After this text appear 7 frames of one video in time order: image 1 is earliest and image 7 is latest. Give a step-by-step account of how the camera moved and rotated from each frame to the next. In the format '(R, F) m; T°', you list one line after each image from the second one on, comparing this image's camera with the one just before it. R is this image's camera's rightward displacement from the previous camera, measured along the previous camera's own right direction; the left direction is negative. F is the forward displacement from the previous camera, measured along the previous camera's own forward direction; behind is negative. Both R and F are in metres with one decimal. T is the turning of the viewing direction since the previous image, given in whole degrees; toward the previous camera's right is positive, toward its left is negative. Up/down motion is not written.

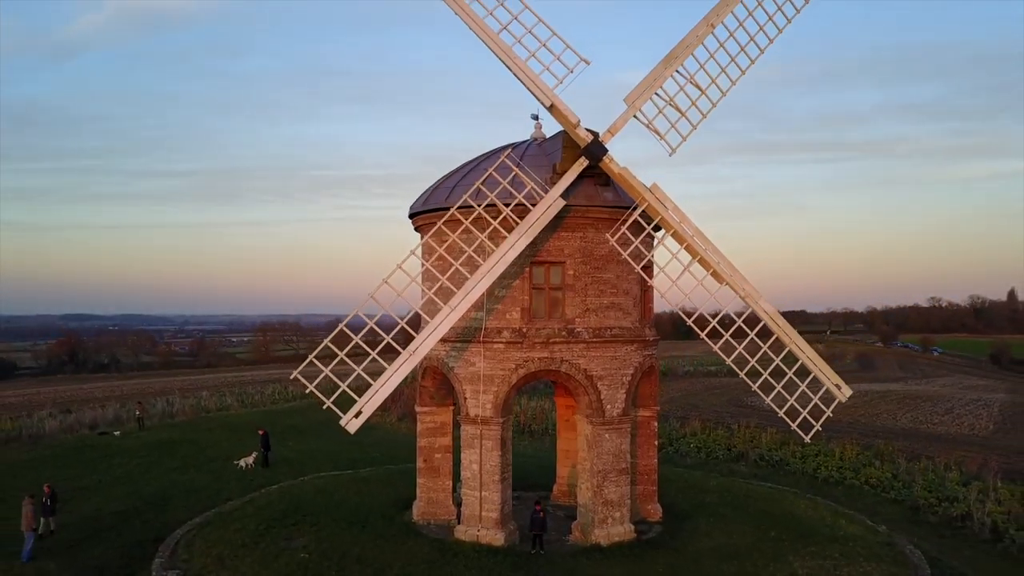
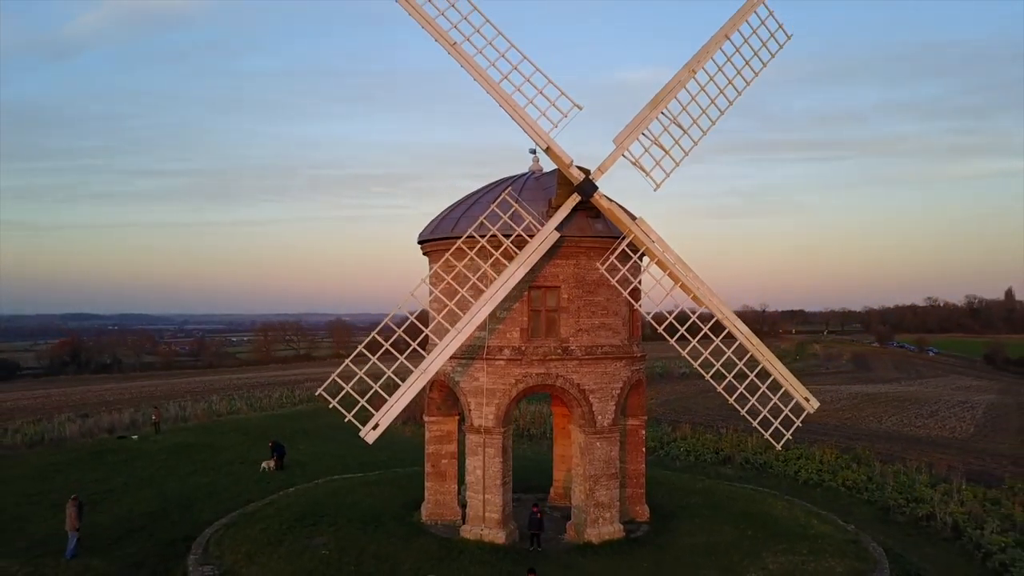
(0.0, -1.1) m; 0°
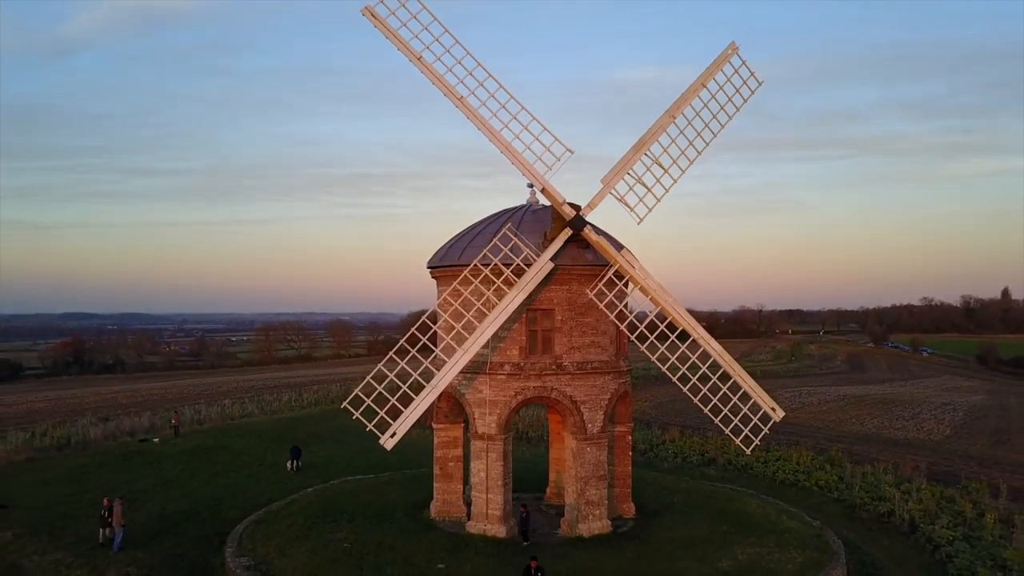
(0.0, -1.5) m; 0°
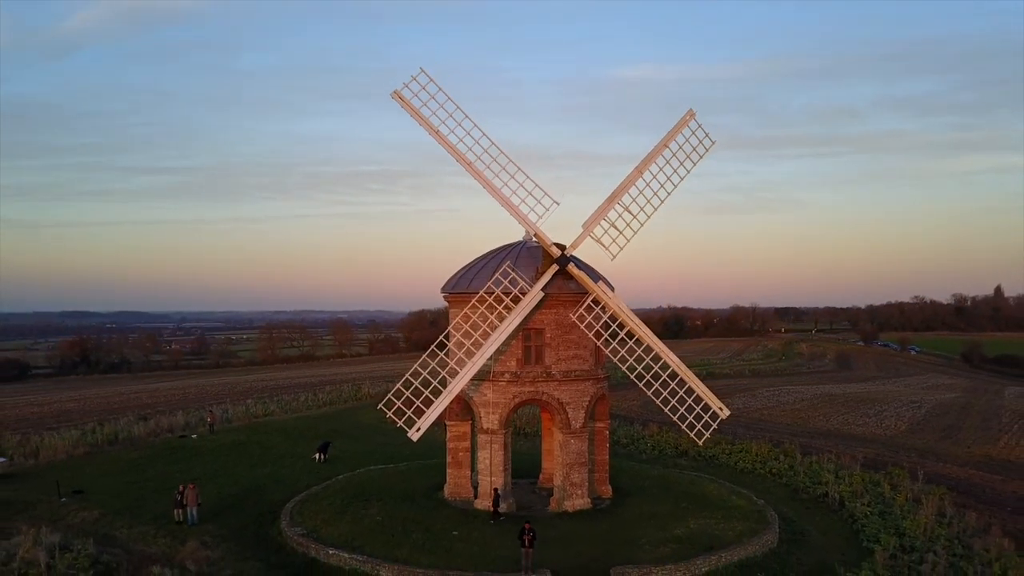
(0.0, -3.2) m; 0°
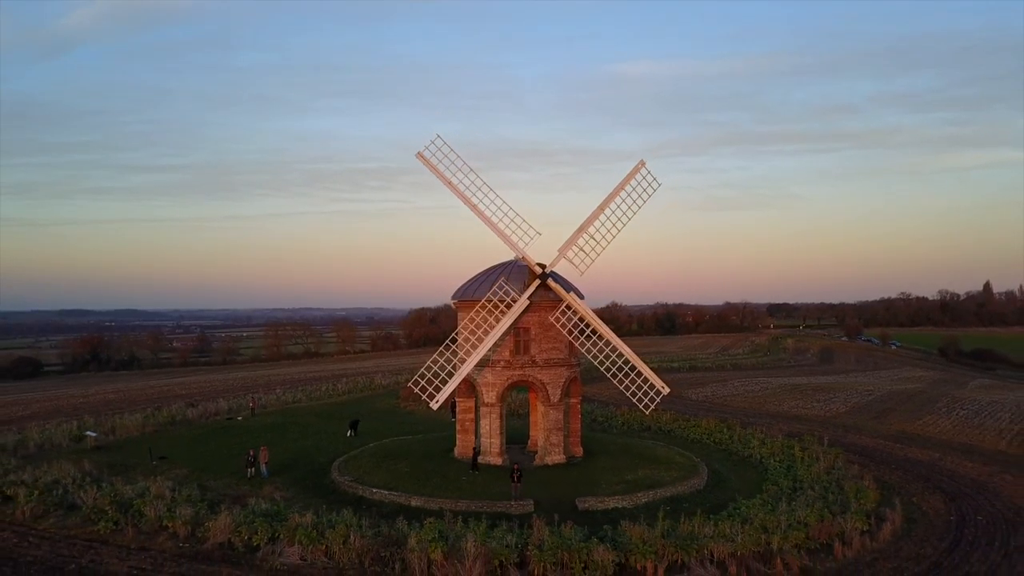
(+0.2, -5.4) m; 0°
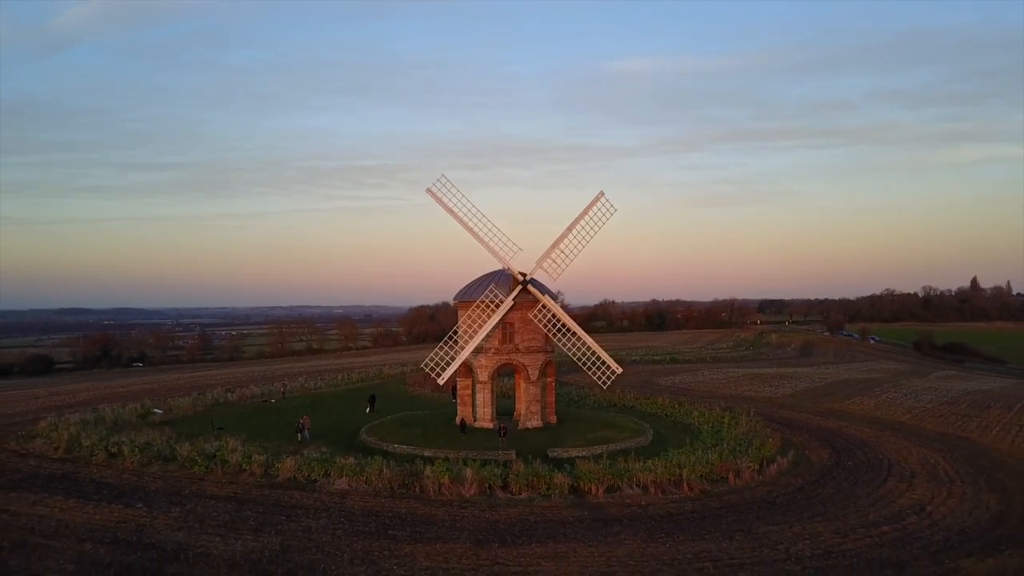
(+0.5, -6.3) m; 0°
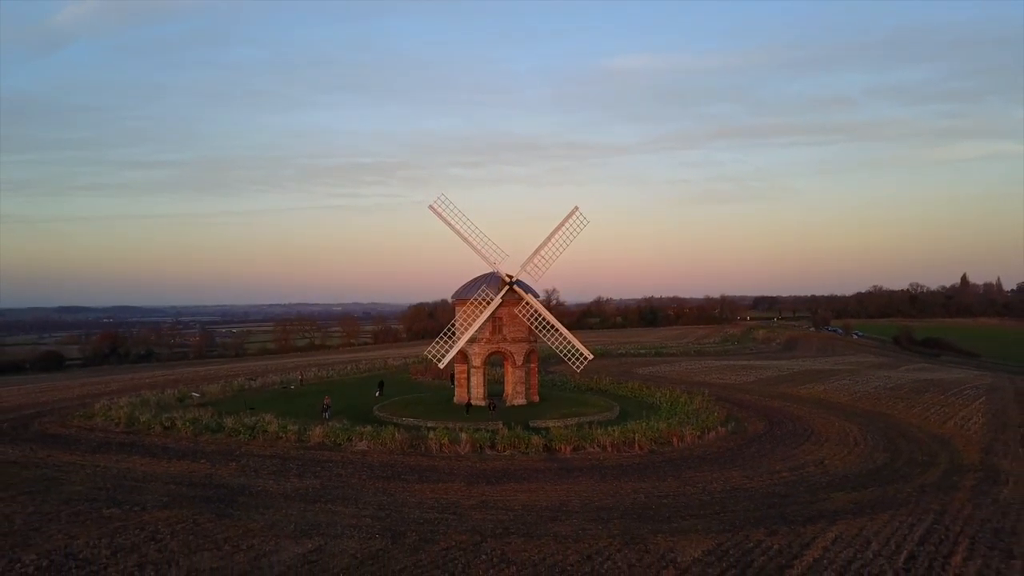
(+0.6, -5.3) m; 0°
